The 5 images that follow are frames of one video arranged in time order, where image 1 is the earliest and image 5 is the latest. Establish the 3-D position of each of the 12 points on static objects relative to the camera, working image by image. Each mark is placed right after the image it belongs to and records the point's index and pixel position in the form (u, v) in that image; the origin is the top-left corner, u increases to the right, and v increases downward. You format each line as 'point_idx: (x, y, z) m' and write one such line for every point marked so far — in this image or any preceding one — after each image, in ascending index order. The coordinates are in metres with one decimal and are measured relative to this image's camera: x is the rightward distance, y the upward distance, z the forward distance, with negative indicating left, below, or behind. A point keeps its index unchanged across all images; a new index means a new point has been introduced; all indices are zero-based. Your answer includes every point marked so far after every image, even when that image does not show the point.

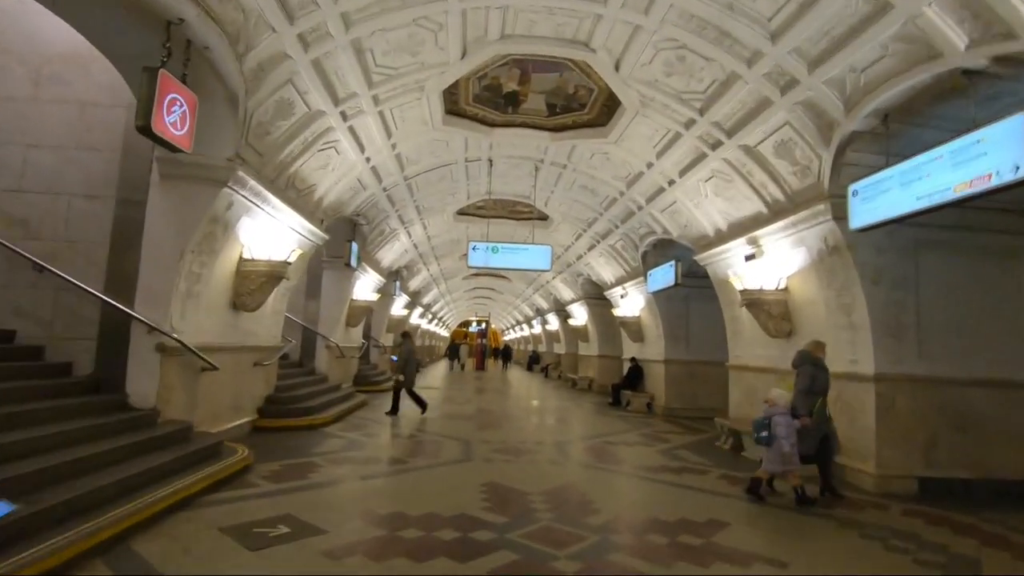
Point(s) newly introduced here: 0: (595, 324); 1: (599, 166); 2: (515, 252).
0: (+2.8, -1.2, +18.4) m
1: (+1.5, +2.1, +9.5) m
2: (+0.1, +0.7, +10.0) m
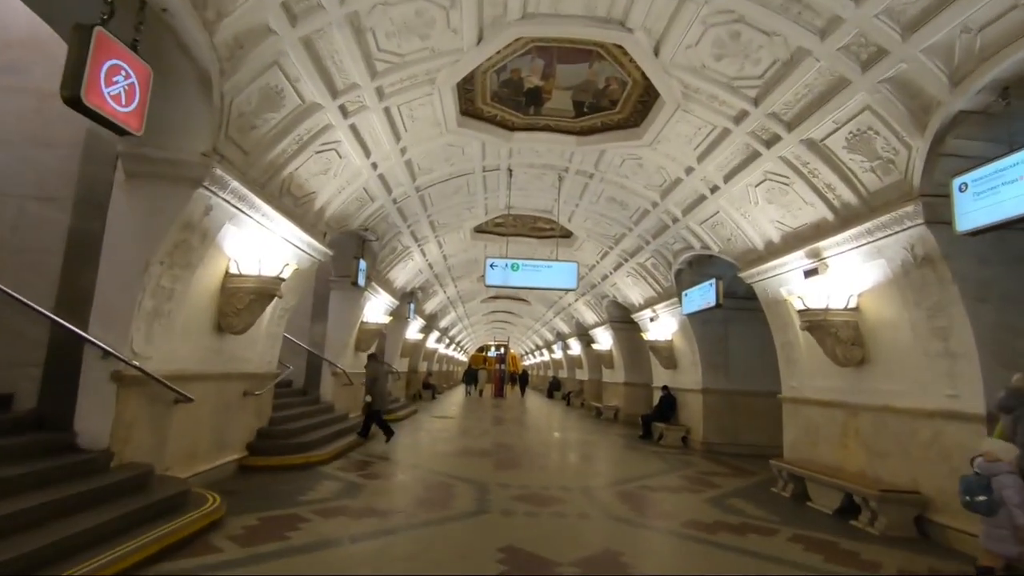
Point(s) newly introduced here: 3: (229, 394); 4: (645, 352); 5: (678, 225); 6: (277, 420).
0: (+3.5, -2.0, +17.3) m
1: (+1.9, +1.8, +8.6) m
2: (+0.4, +0.3, +9.1) m
3: (-3.4, -1.3, +6.5) m
4: (+4.3, -2.1, +17.3) m
5: (+2.8, +1.1, +9.2) m
6: (-3.5, -1.9, +8.0) m
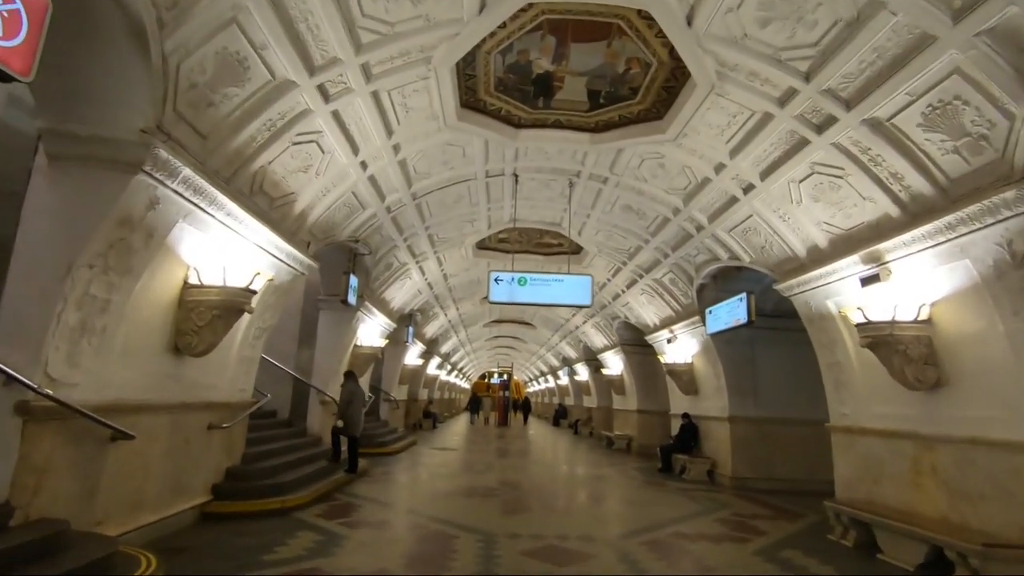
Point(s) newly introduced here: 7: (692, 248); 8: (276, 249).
0: (+3.6, -2.6, +16.2) m
1: (+2.0, +1.6, +7.8) m
2: (+0.5, +0.1, +8.2) m
3: (-3.3, -1.4, +5.5) m
4: (+4.4, -2.7, +16.3) m
5: (+2.9, +0.8, +8.3) m
6: (-3.4, -2.2, +7.0) m
7: (+3.0, +0.7, +8.9) m
8: (-2.6, +0.4, +6.0) m
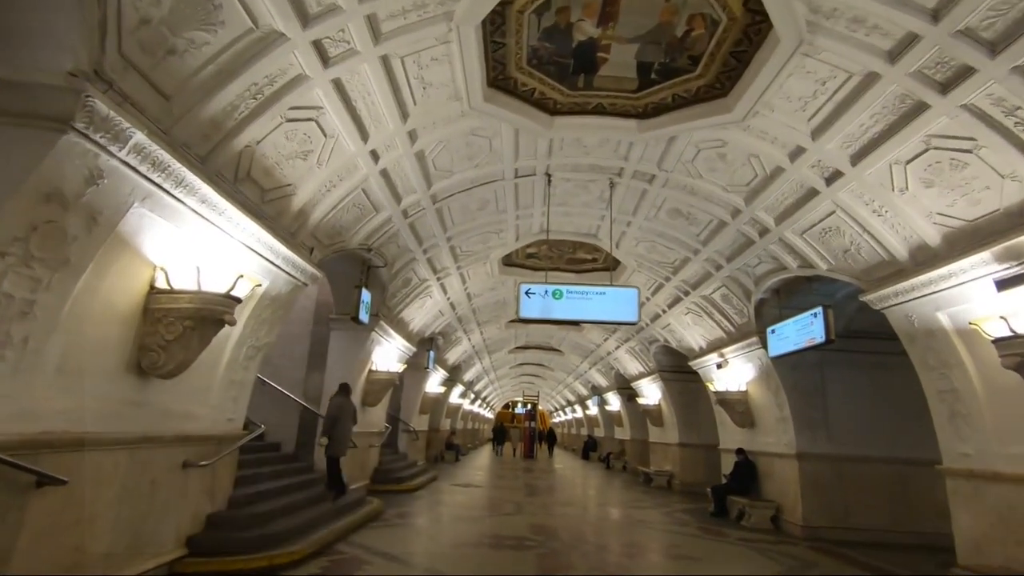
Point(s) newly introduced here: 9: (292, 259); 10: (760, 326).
0: (+4.4, -3.2, +14.8) m
1: (+2.4, +1.4, +6.7) m
2: (+1.0, -0.1, +7.0) m
3: (-3.0, -1.5, +4.5) m
4: (+5.2, -3.3, +14.8) m
5: (+3.4, +0.7, +7.2) m
6: (-3.0, -2.3, +5.9) m
7: (+3.5, +0.5, +7.8) m
8: (-2.3, +0.3, +5.1) m
9: (-2.2, +0.3, +5.5) m
10: (+4.1, -0.6, +8.8) m
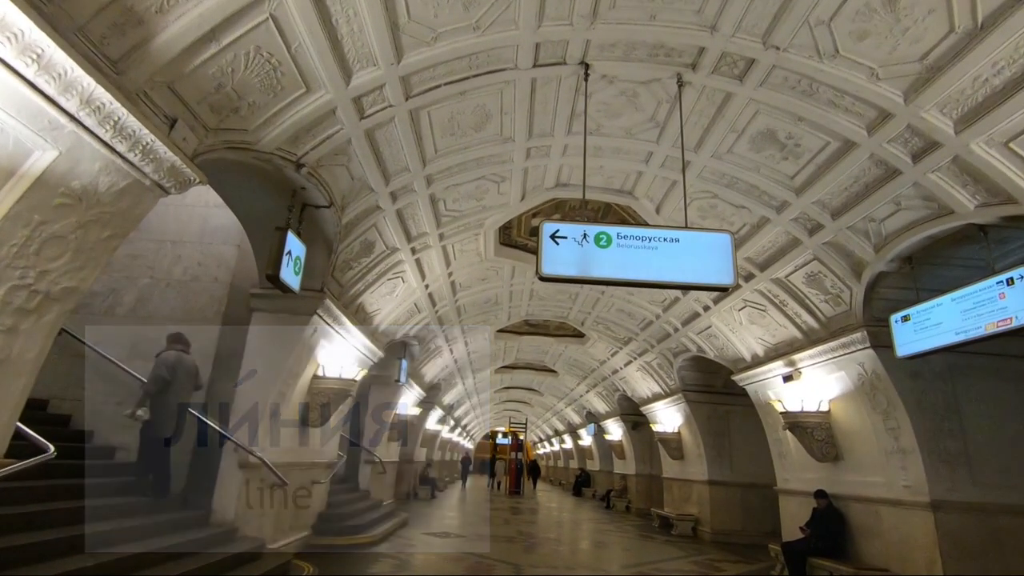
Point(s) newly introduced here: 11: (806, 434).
0: (+4.2, -3.2, +12.0) m
1: (+2.6, +1.9, +4.1) m
2: (+1.1, +0.4, +4.3) m
3: (-2.8, -0.8, +1.6) m
4: (+5.0, -3.3, +12.1) m
5: (+3.5, +1.1, +4.6) m
6: (-2.8, -1.7, +3.0) m
7: (+3.6, +0.8, +5.2) m
8: (-2.1, +1.0, +2.3) m
9: (-2.0, +0.9, +2.7) m
10: (+4.1, -0.3, +6.2) m
11: (+4.1, -2.0, +7.6) m
